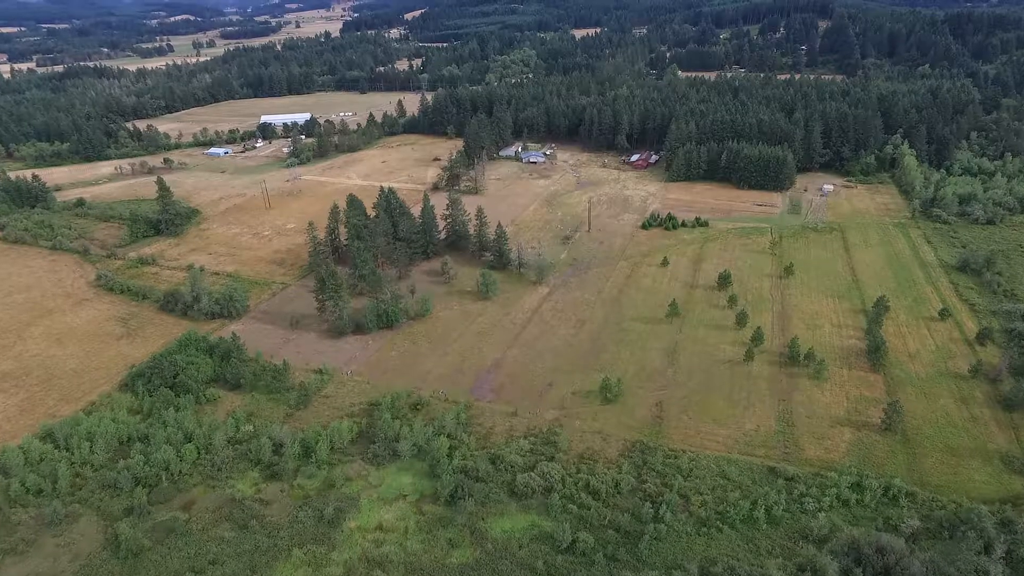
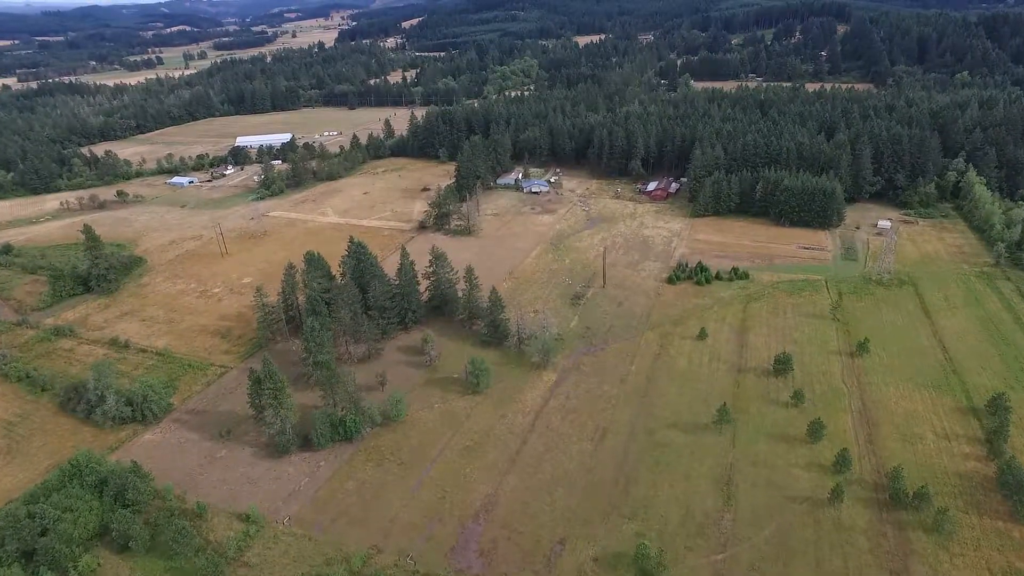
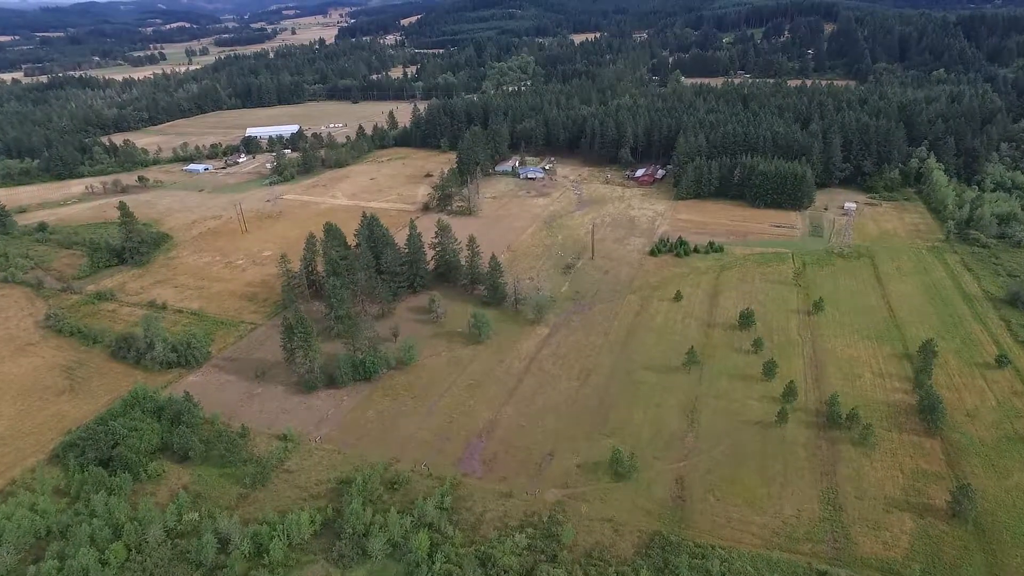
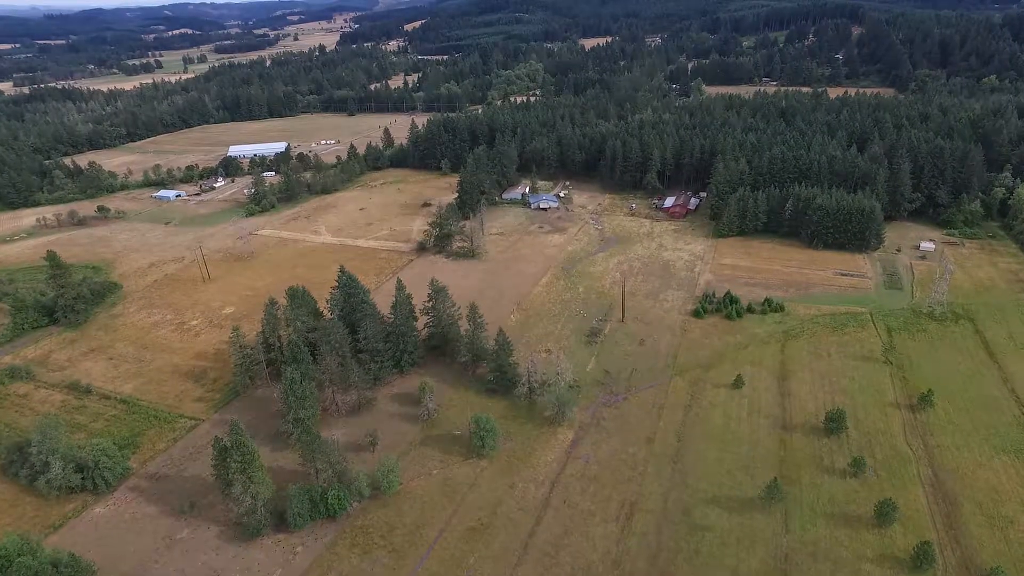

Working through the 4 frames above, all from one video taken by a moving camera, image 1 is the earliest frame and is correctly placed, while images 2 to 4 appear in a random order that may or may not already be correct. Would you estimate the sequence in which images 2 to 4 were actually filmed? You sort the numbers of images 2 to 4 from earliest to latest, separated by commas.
3, 2, 4
